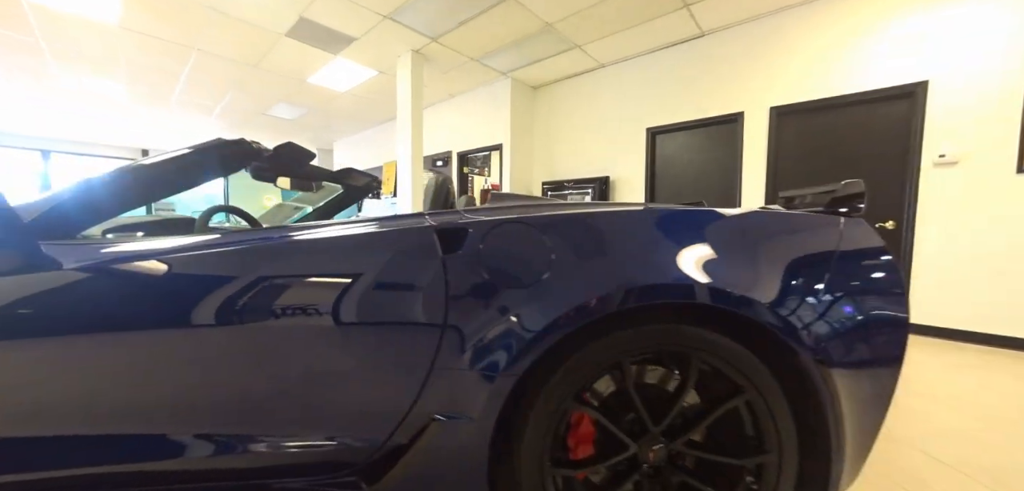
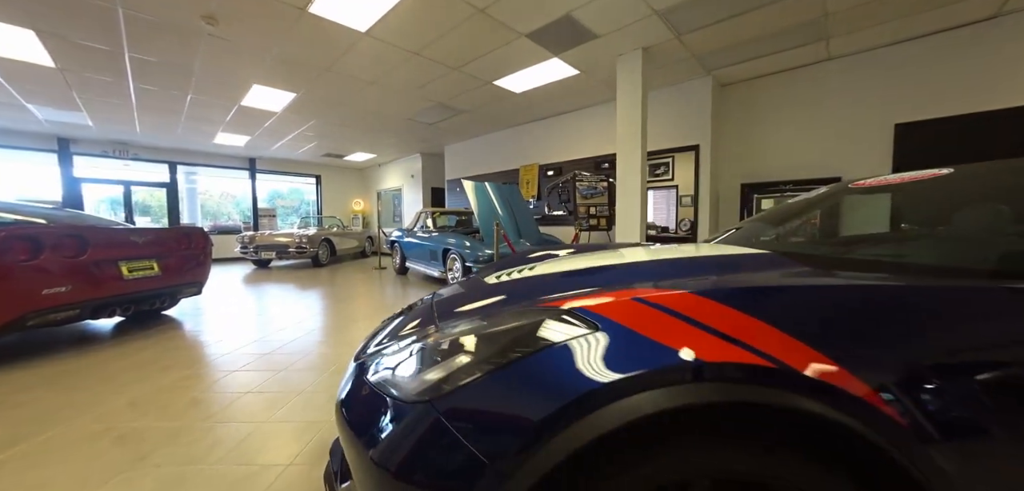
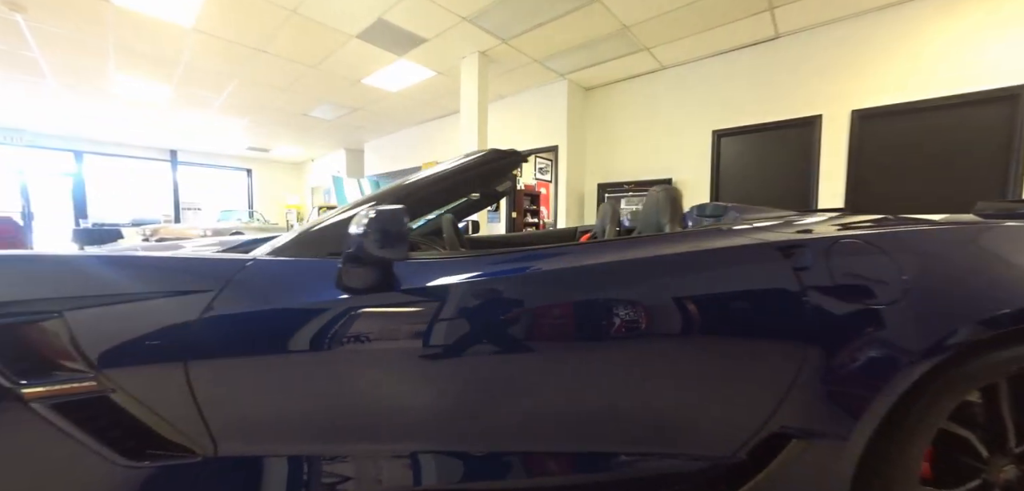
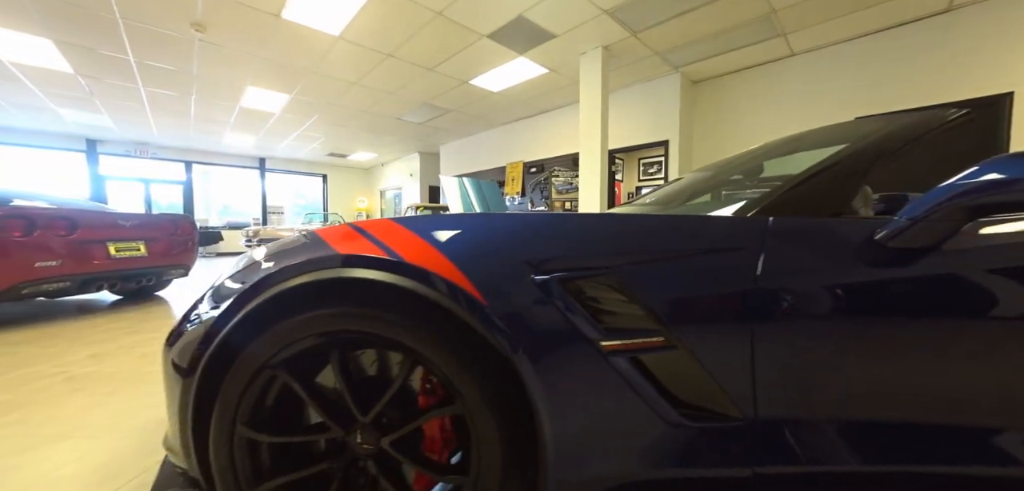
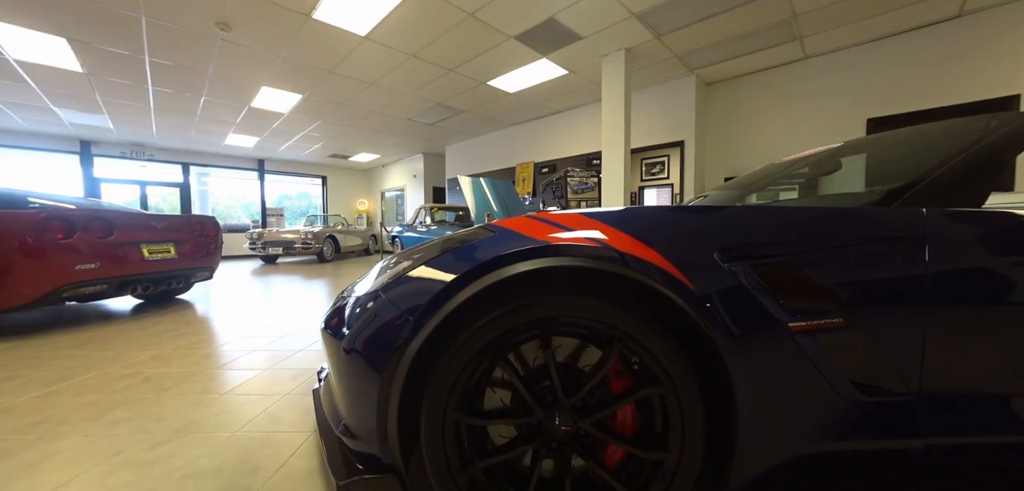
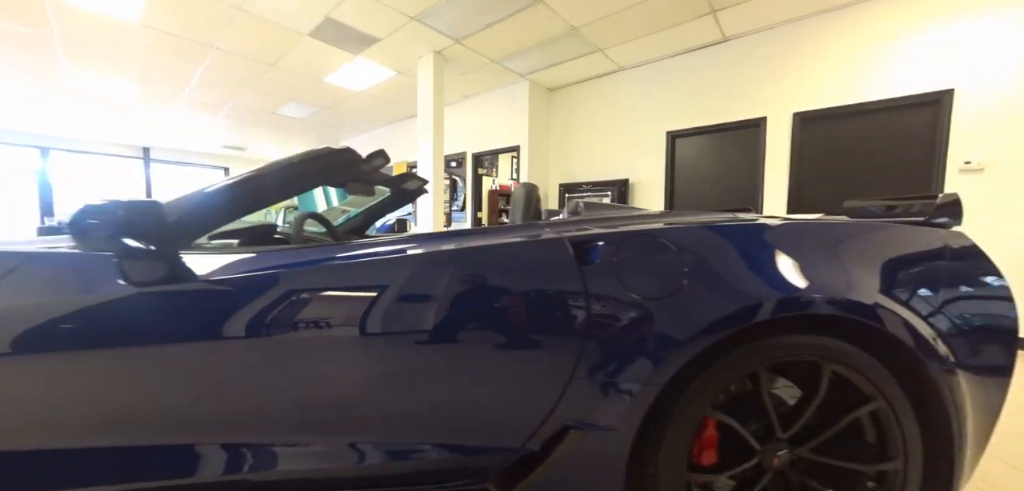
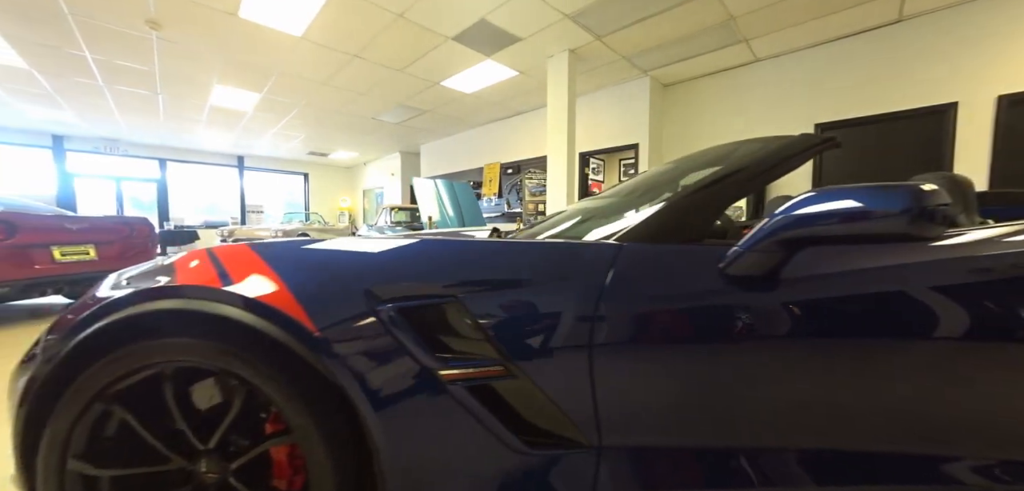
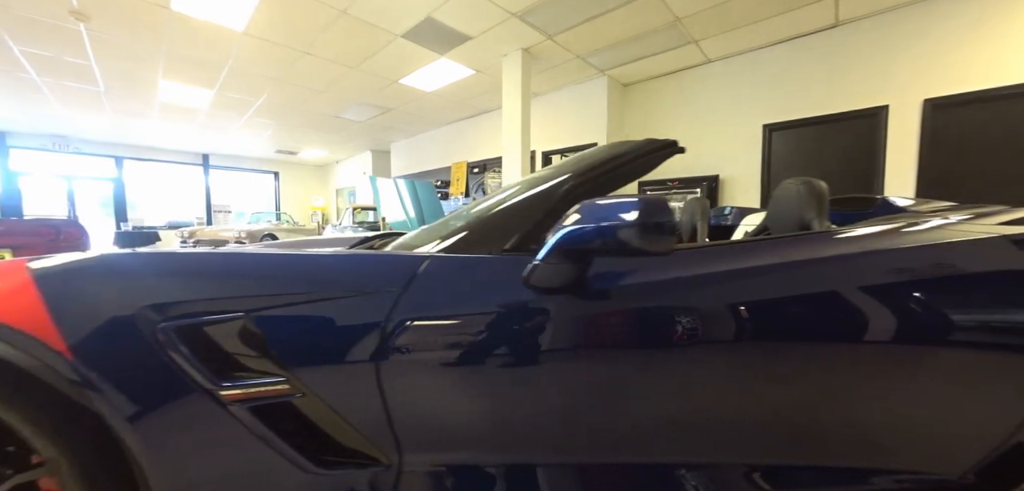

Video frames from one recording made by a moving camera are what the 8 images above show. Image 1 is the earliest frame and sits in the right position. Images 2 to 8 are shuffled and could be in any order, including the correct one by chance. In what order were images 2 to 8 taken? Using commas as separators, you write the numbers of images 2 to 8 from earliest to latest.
6, 3, 8, 7, 4, 5, 2
